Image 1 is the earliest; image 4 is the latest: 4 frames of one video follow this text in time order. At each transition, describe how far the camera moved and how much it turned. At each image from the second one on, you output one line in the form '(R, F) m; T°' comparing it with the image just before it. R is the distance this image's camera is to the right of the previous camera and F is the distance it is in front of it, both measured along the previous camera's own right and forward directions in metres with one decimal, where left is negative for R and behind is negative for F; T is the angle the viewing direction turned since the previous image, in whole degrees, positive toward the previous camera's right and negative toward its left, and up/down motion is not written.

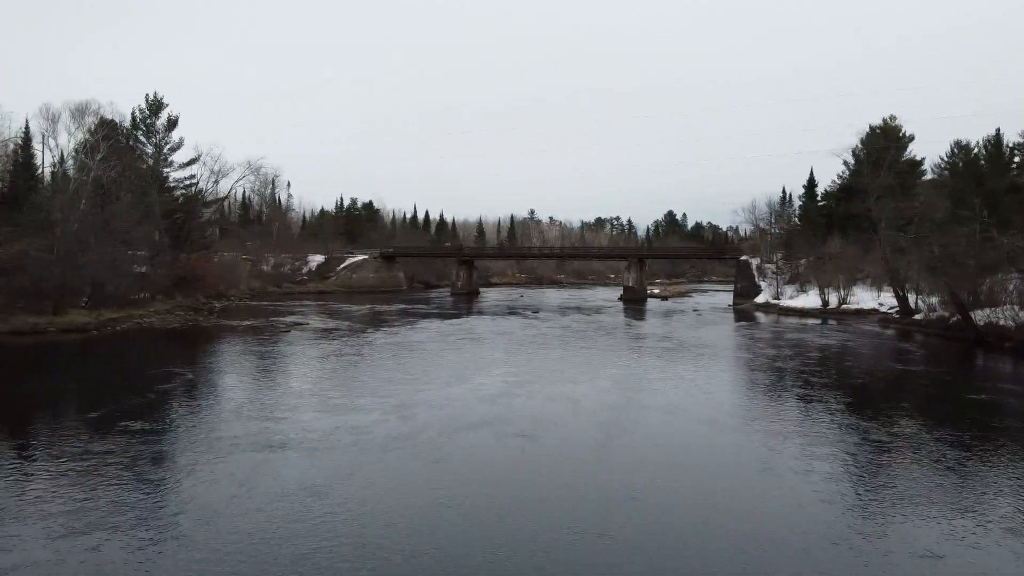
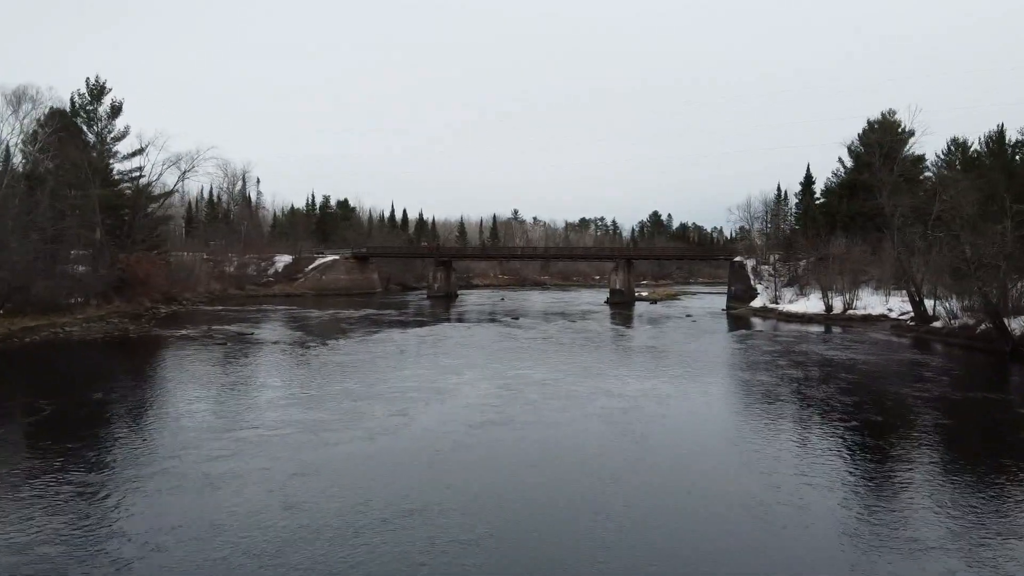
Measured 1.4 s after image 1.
(+0.5, +3.8) m; +1°
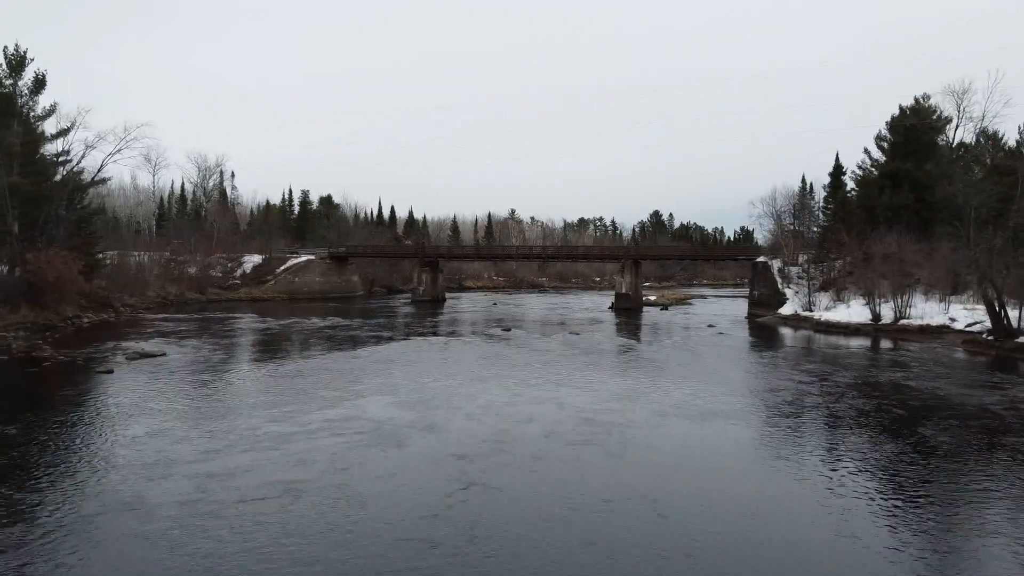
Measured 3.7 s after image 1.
(+0.4, +6.2) m; 0°
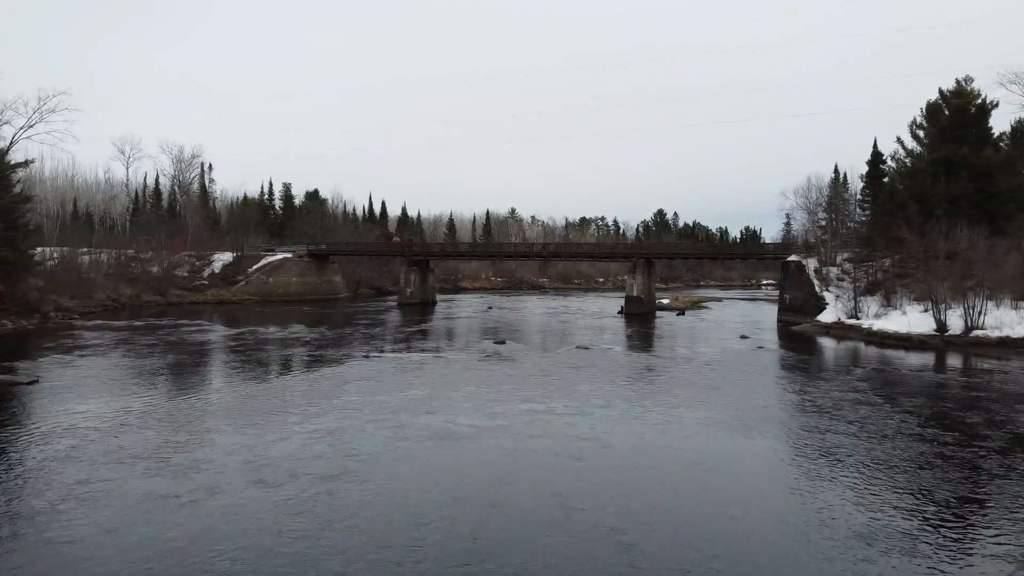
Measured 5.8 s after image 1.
(+0.3, +5.5) m; 0°
